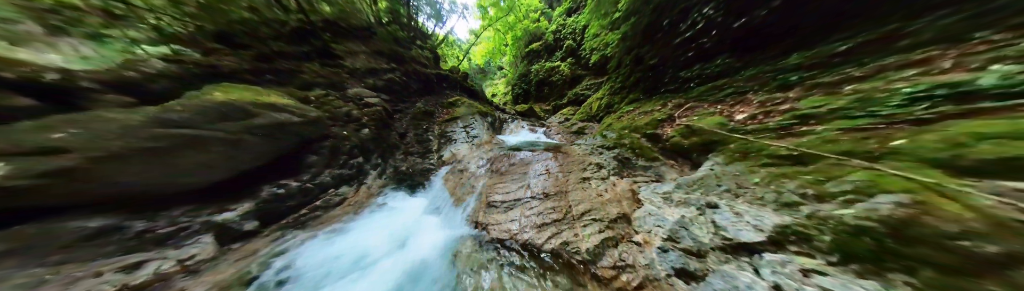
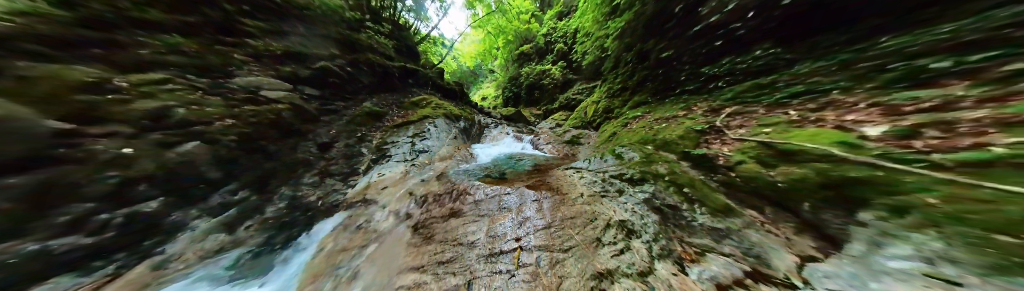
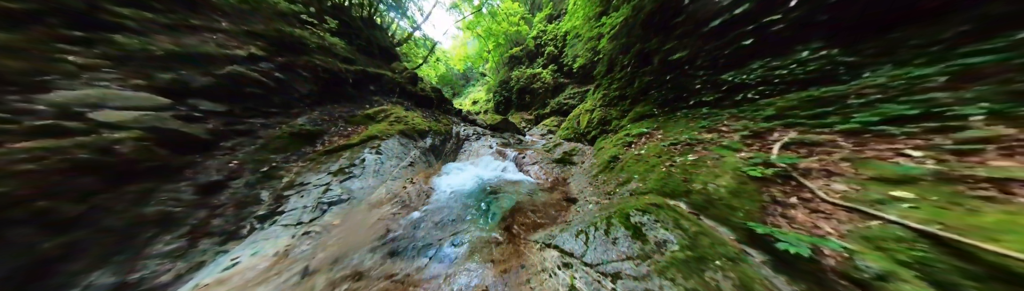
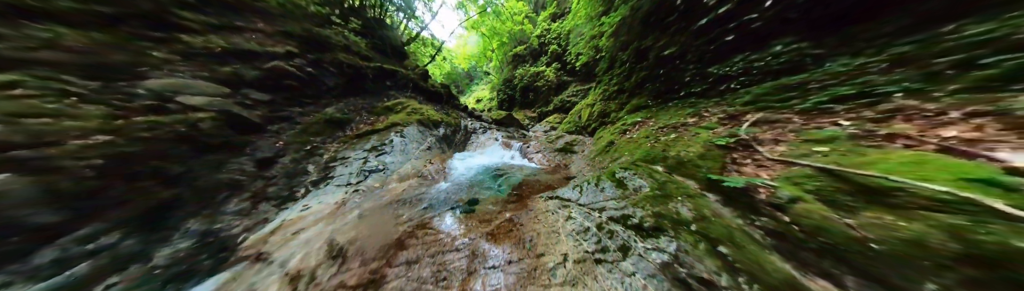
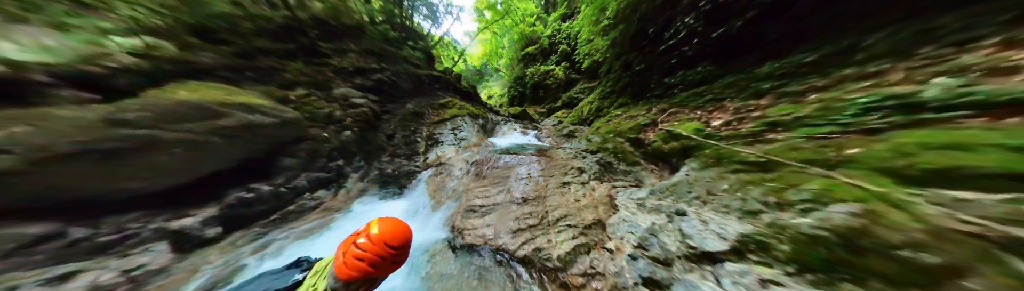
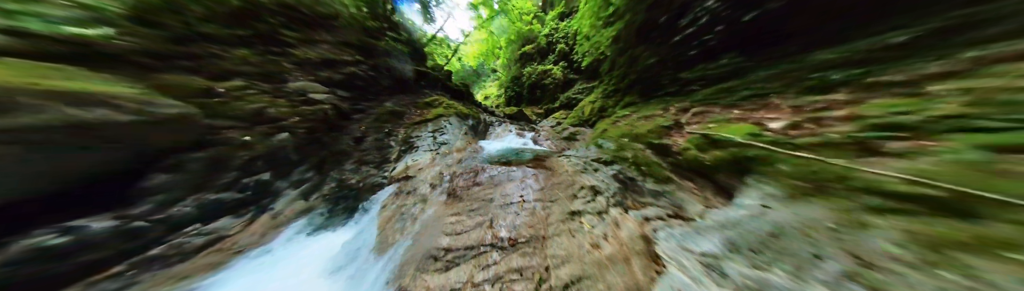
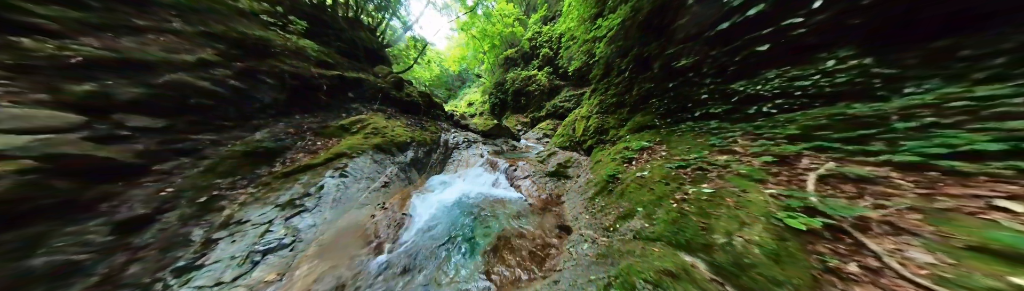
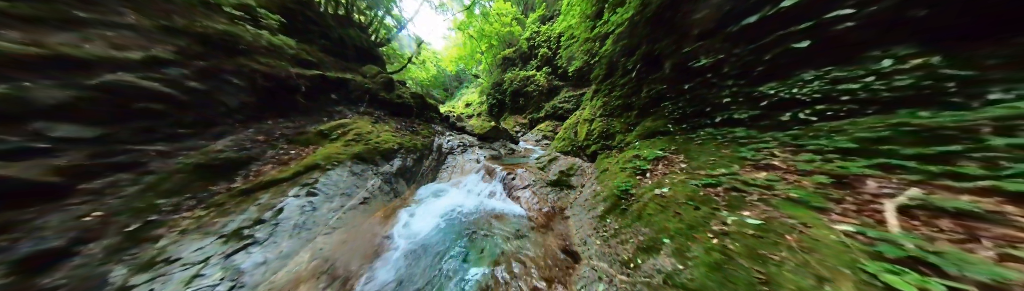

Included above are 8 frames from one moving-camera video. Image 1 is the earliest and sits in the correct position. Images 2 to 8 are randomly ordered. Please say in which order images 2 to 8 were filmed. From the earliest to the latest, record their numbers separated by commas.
5, 6, 2, 4, 3, 7, 8
